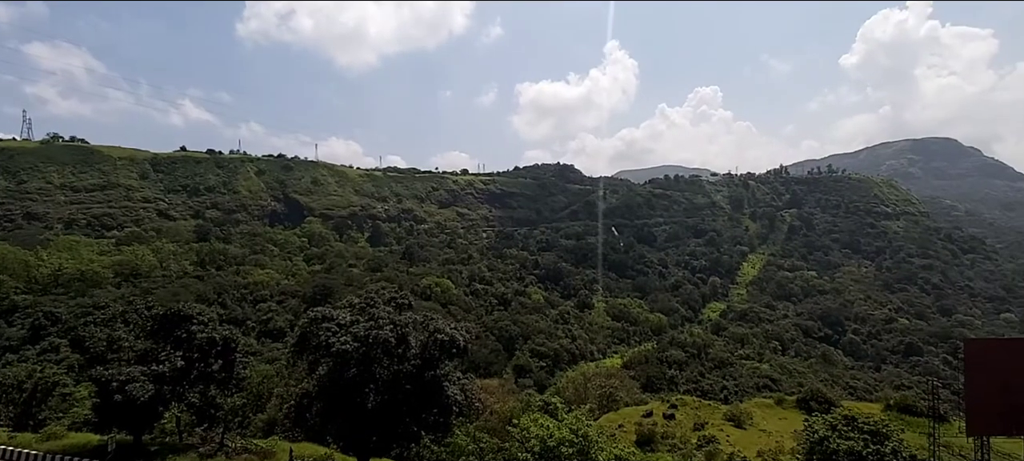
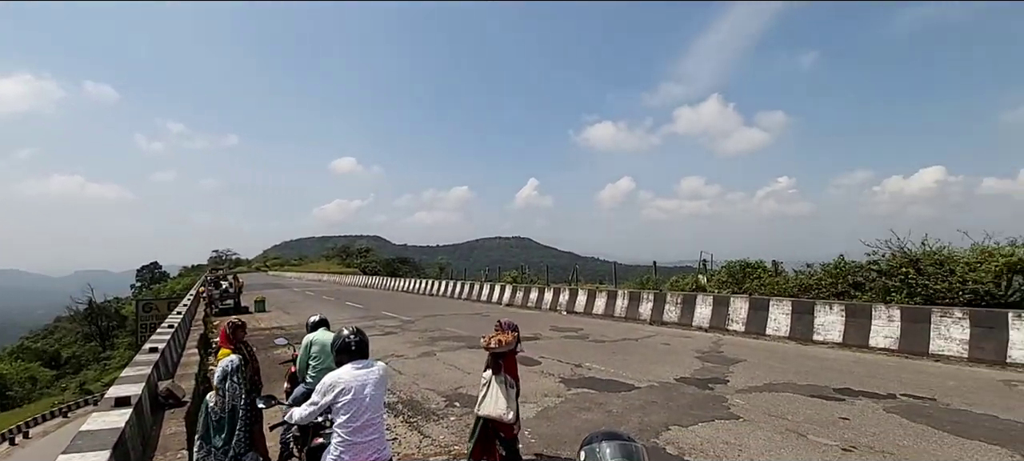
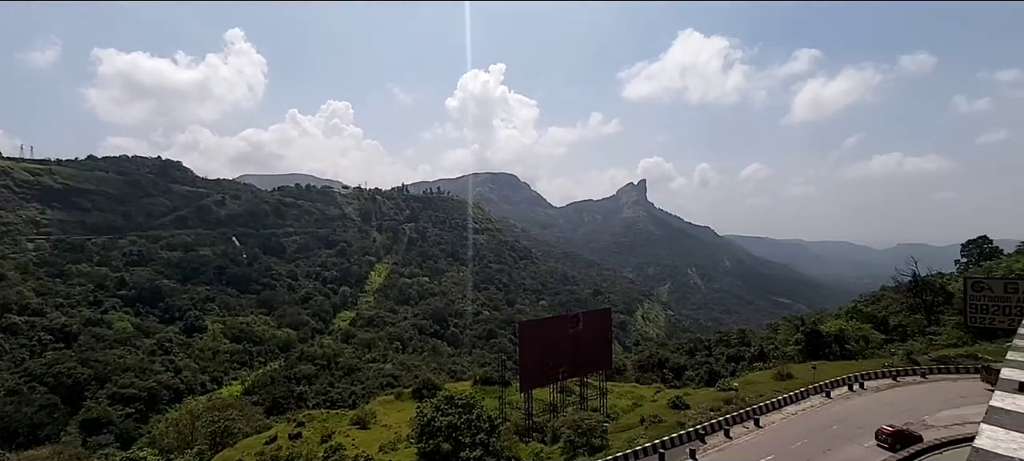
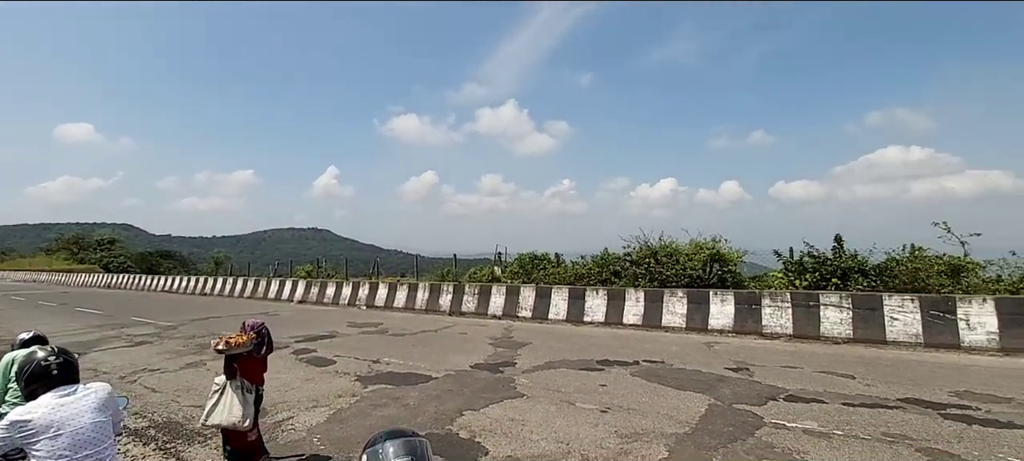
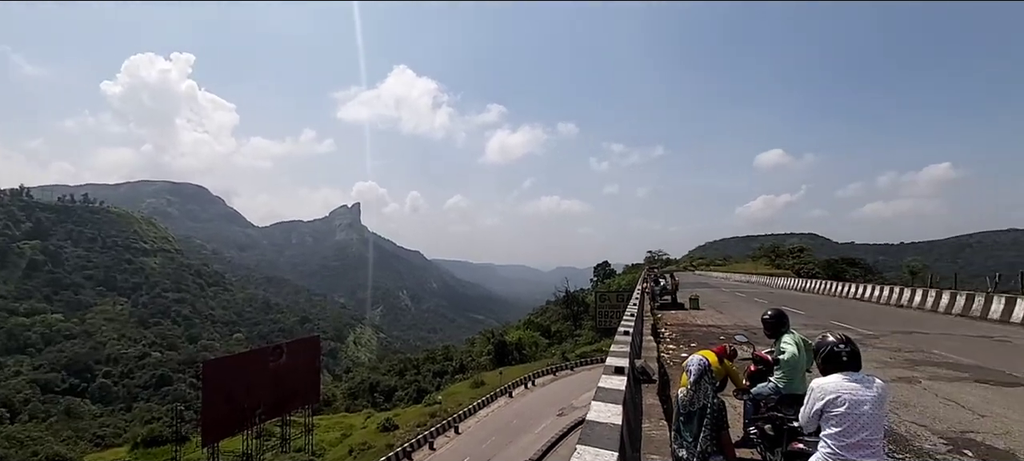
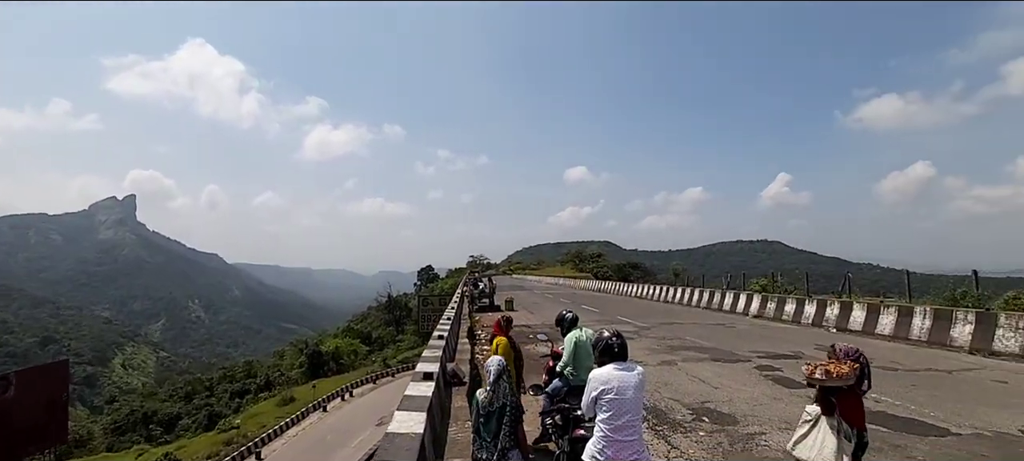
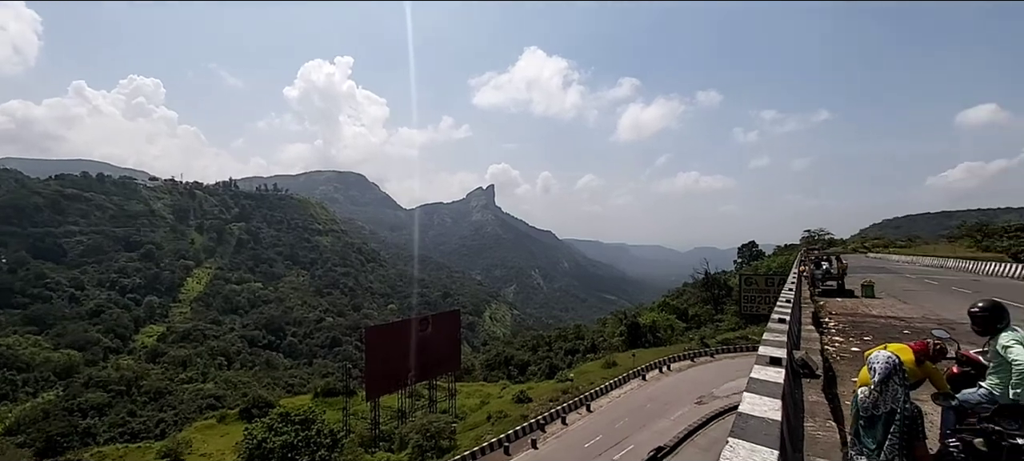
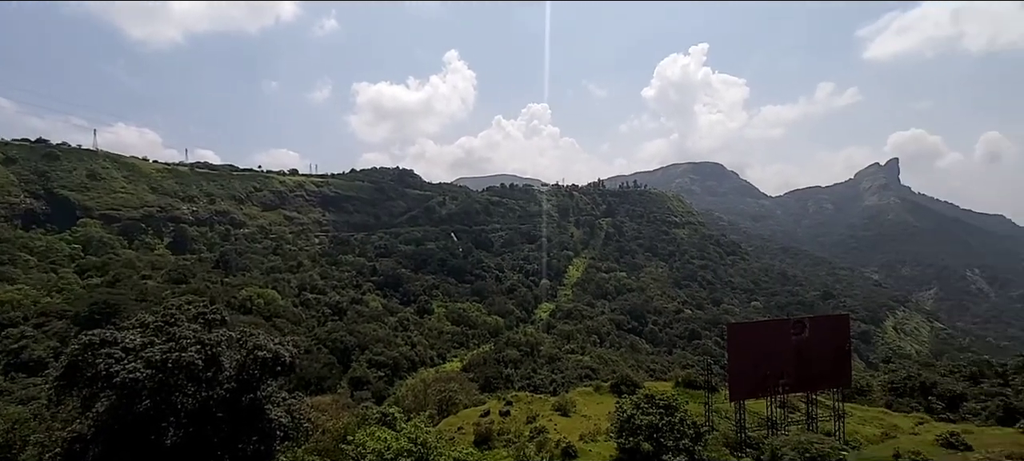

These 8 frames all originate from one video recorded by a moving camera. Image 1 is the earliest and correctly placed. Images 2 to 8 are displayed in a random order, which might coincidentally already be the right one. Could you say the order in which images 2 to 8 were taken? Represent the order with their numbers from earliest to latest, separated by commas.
8, 3, 7, 5, 6, 2, 4
